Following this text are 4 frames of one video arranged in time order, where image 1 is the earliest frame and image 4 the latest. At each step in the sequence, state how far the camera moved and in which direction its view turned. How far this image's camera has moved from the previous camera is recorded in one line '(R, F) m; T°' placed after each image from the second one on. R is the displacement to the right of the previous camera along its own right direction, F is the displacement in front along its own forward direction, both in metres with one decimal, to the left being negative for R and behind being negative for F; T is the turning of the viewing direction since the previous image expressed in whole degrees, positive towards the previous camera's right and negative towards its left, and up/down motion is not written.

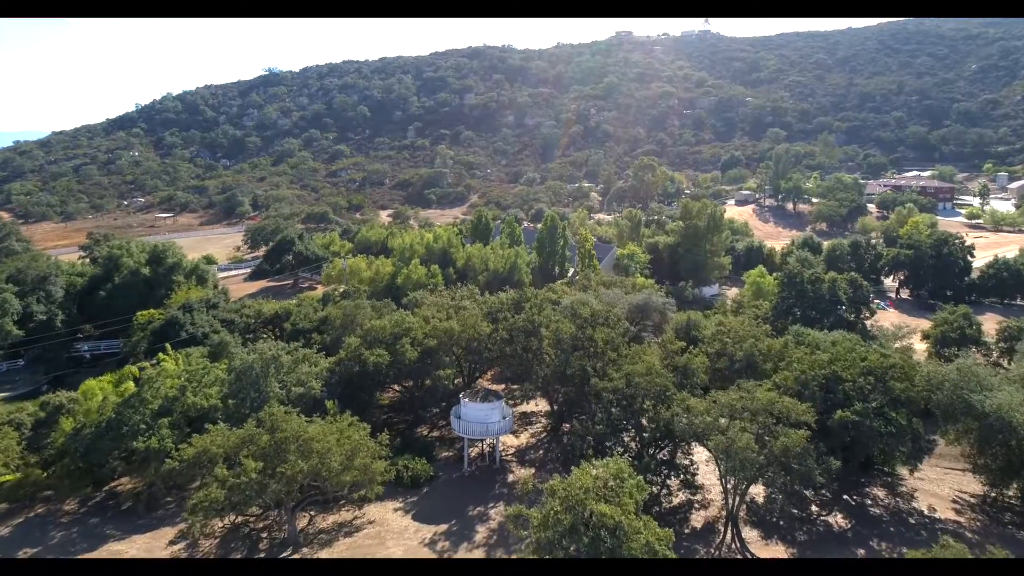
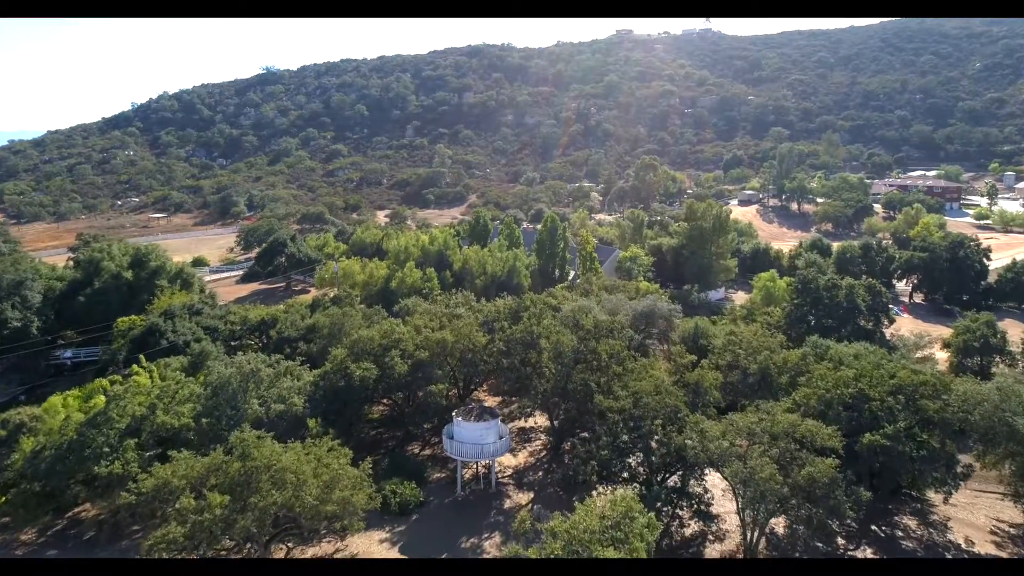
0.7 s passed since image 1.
(+0.1, +1.7) m; 0°
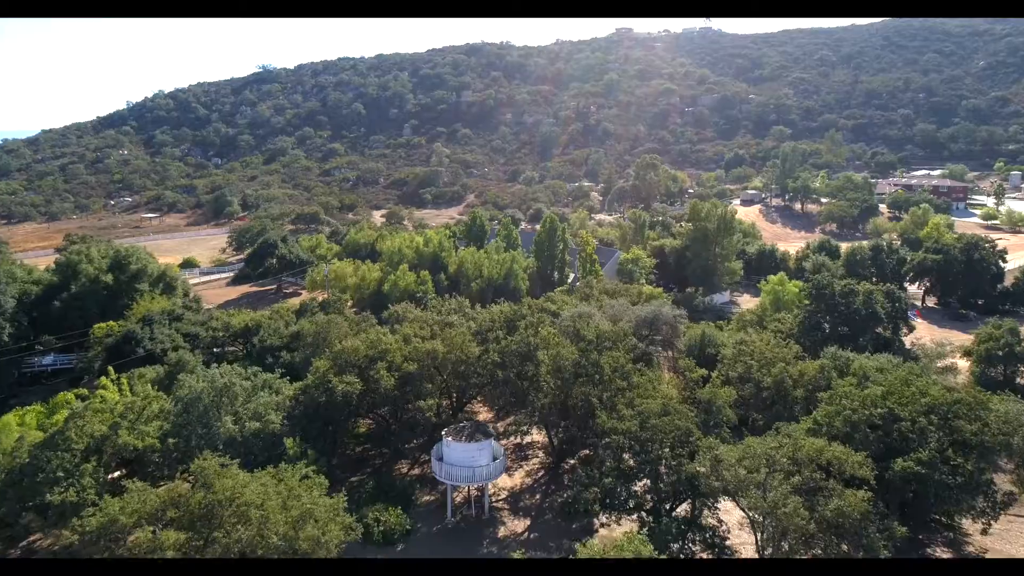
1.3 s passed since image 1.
(+0.1, +1.7) m; 0°
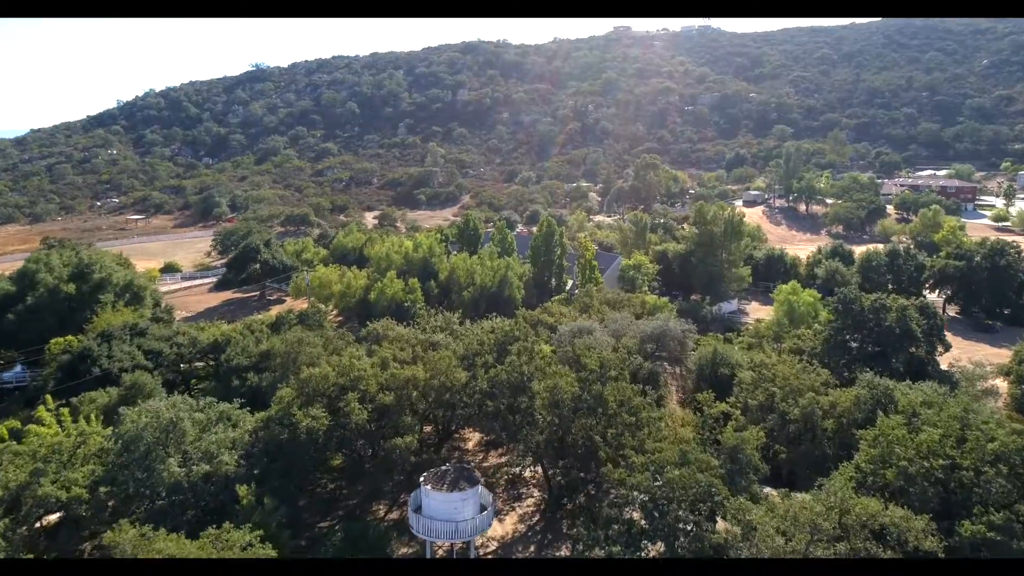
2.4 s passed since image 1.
(+0.2, +2.7) m; 0°
